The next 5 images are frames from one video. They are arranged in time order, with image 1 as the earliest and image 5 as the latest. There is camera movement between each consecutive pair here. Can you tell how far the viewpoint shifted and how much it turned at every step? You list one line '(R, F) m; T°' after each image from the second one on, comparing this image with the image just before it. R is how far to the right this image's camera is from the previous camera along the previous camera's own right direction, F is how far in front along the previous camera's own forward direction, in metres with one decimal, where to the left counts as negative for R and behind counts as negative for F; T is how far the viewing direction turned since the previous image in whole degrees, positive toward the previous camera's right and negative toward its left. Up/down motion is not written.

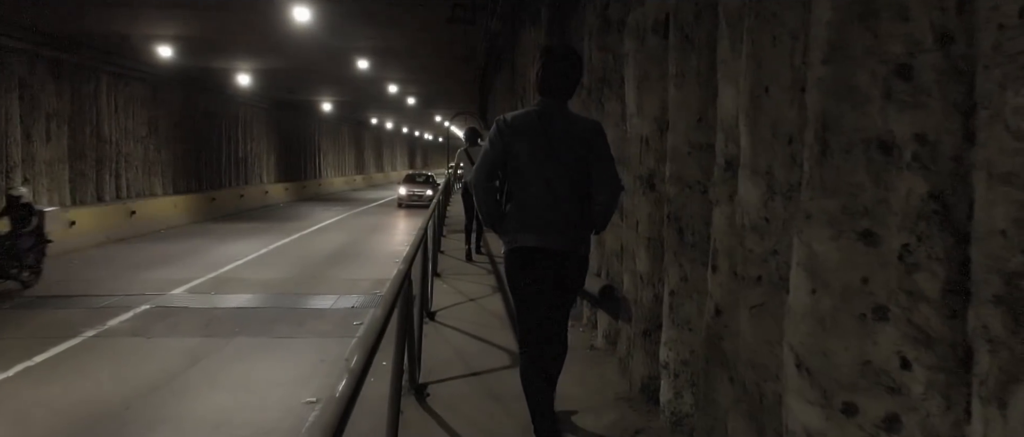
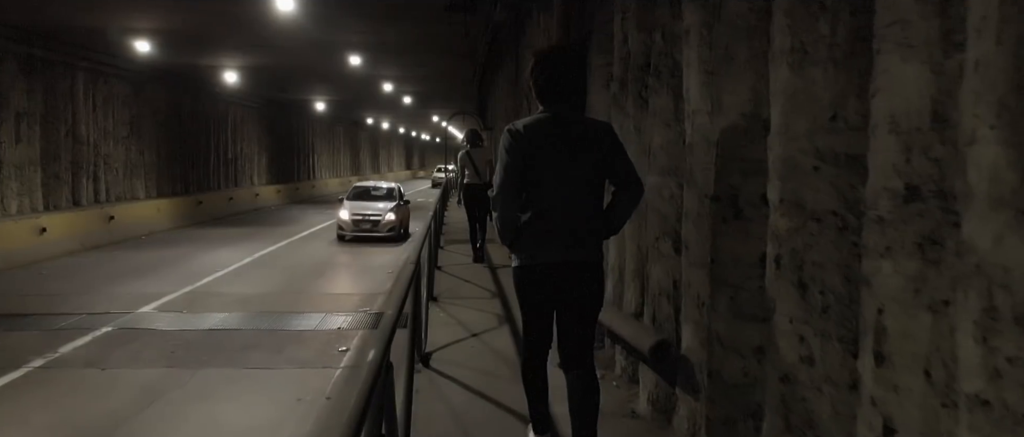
(-0.1, +1.3) m; 0°
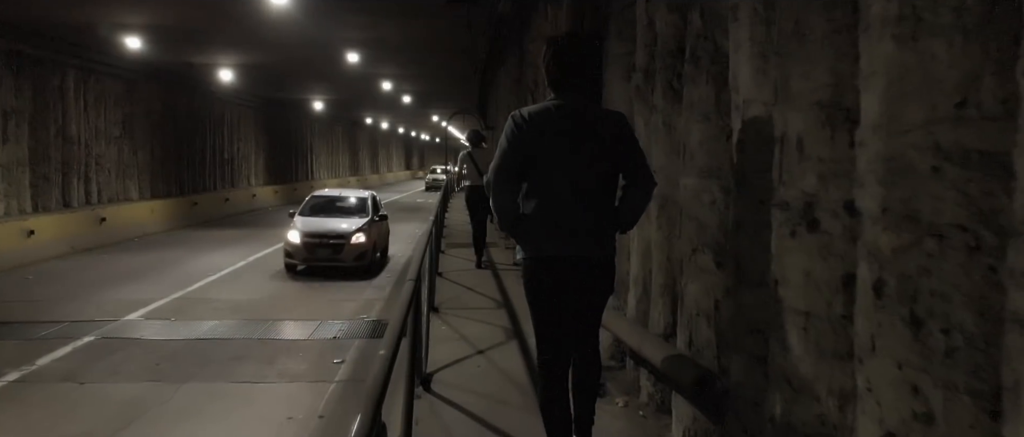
(-0.1, +0.5) m; 0°
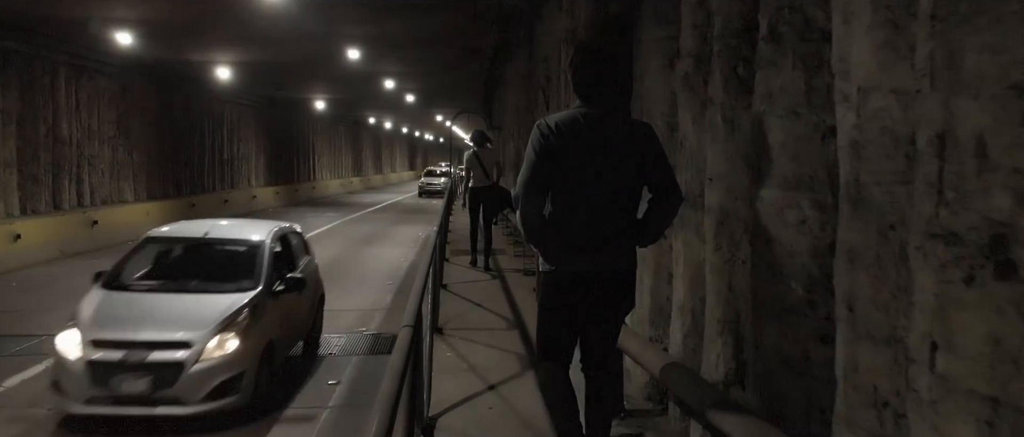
(-0.1, +0.8) m; 0°
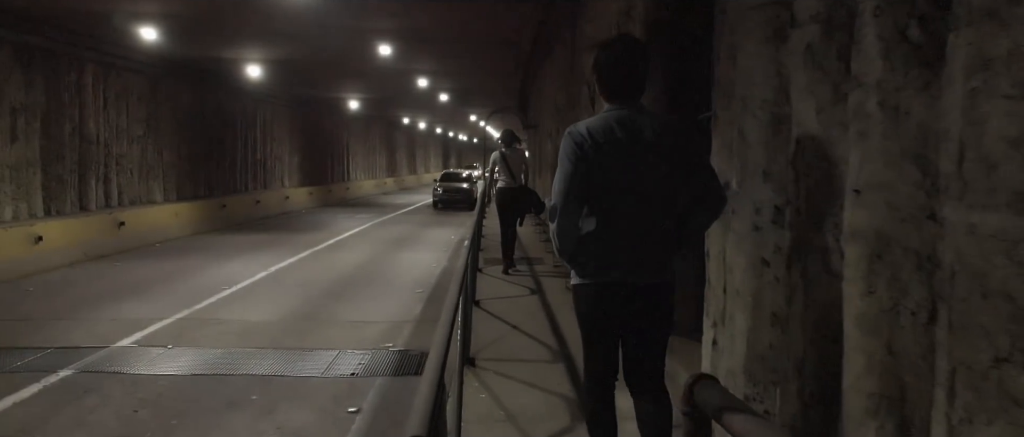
(-0.1, +1.0) m; -3°
